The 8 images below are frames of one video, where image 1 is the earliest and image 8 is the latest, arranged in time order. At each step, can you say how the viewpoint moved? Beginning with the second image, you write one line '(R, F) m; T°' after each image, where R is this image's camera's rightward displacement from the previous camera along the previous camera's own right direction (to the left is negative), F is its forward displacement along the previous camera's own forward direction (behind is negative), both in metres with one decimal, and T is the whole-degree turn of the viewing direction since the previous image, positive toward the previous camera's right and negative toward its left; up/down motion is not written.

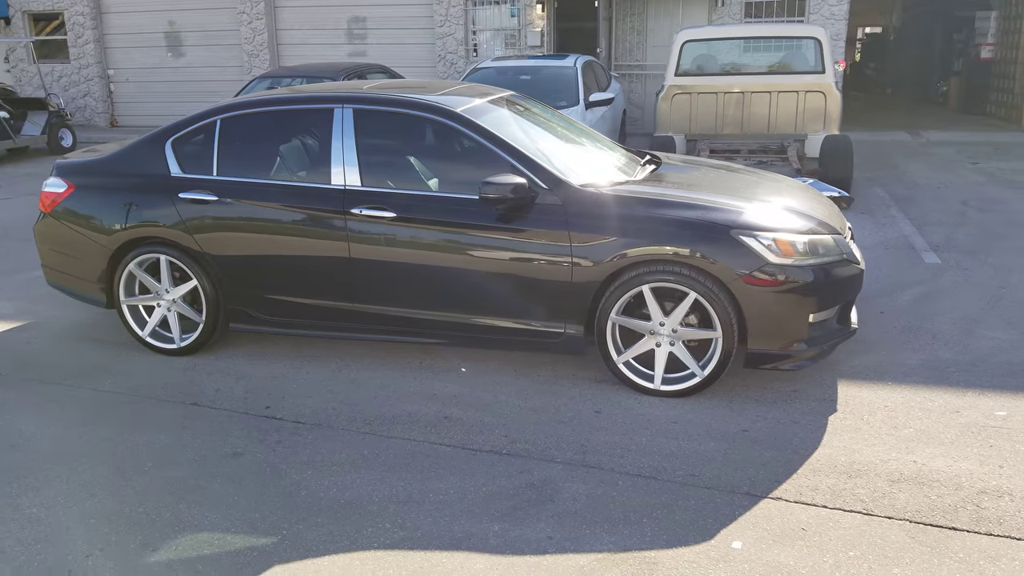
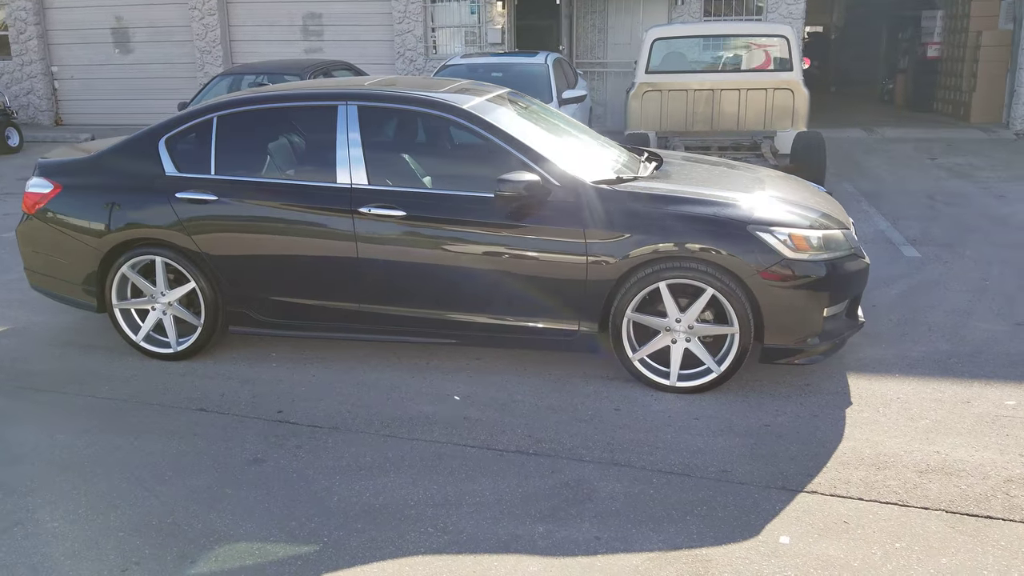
(-0.4, +0.1) m; +3°
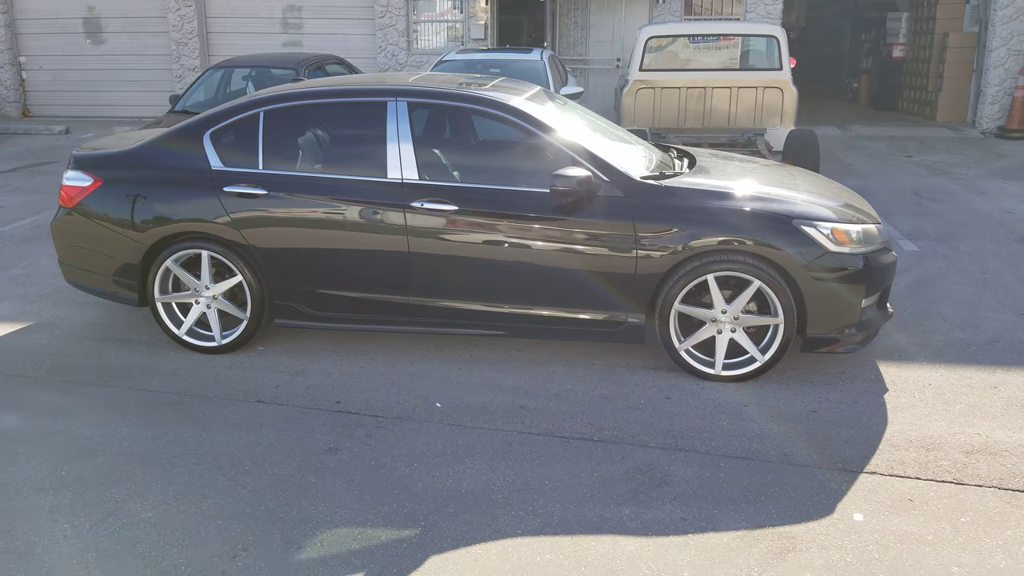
(-0.5, -0.1) m; +3°
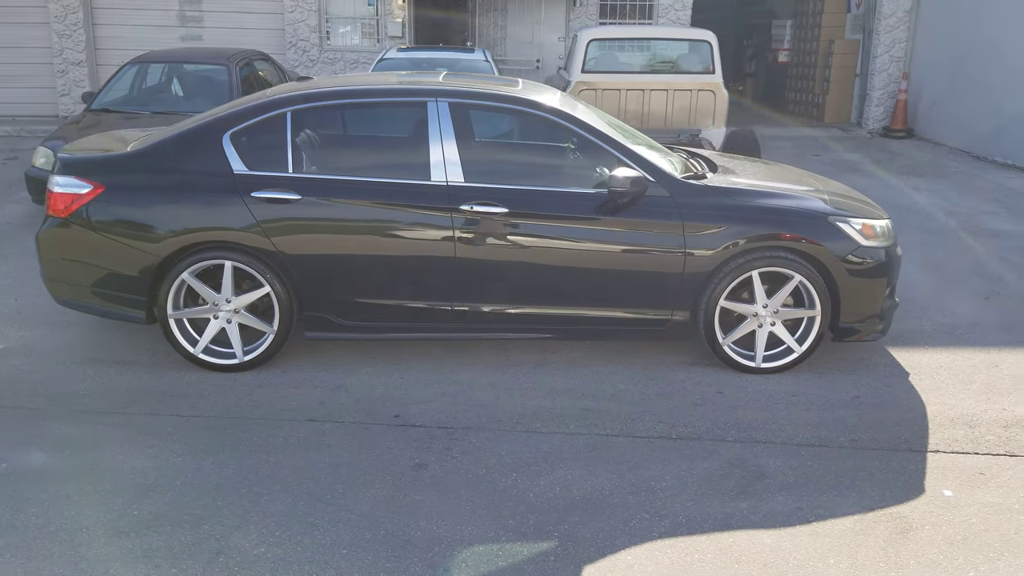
(-1.0, +0.1) m; +9°
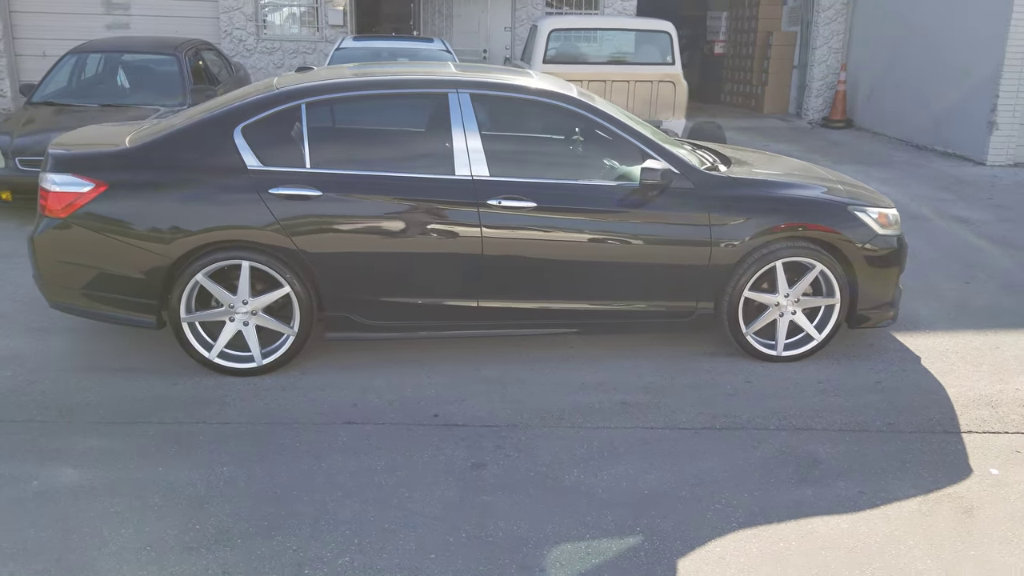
(-0.6, +0.1) m; +5°
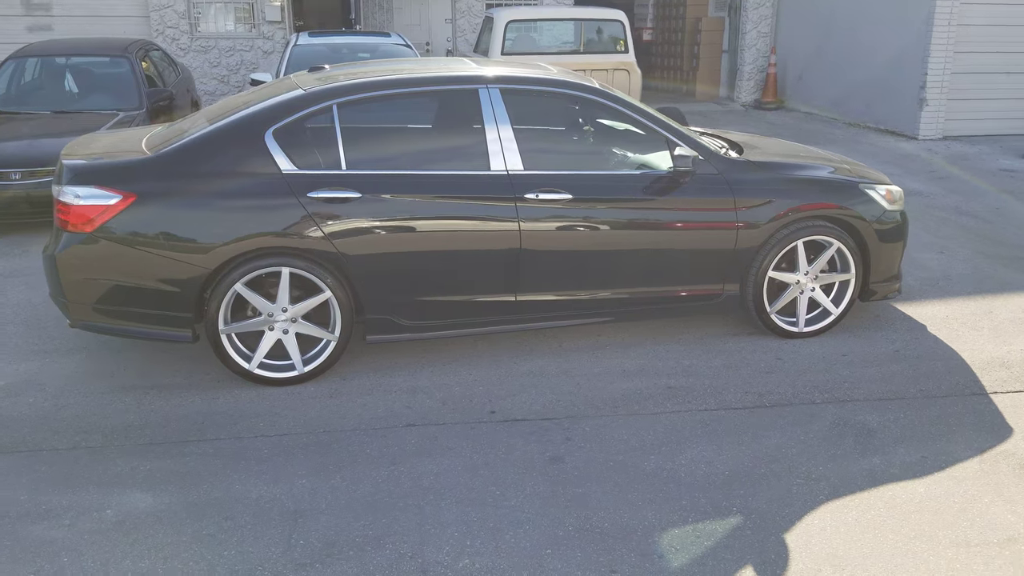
(-0.6, 0.0) m; +5°
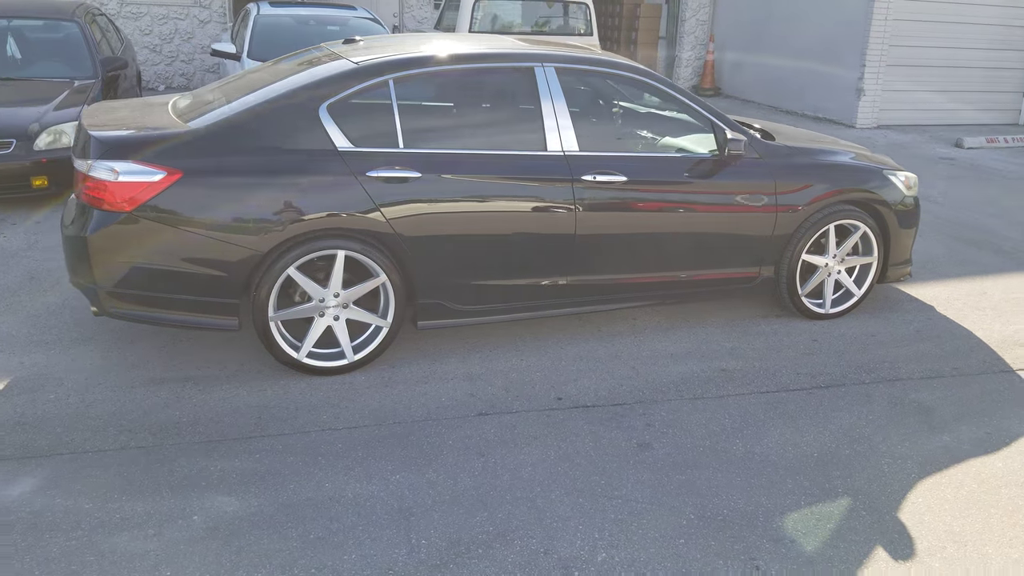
(-0.8, +0.1) m; +6°
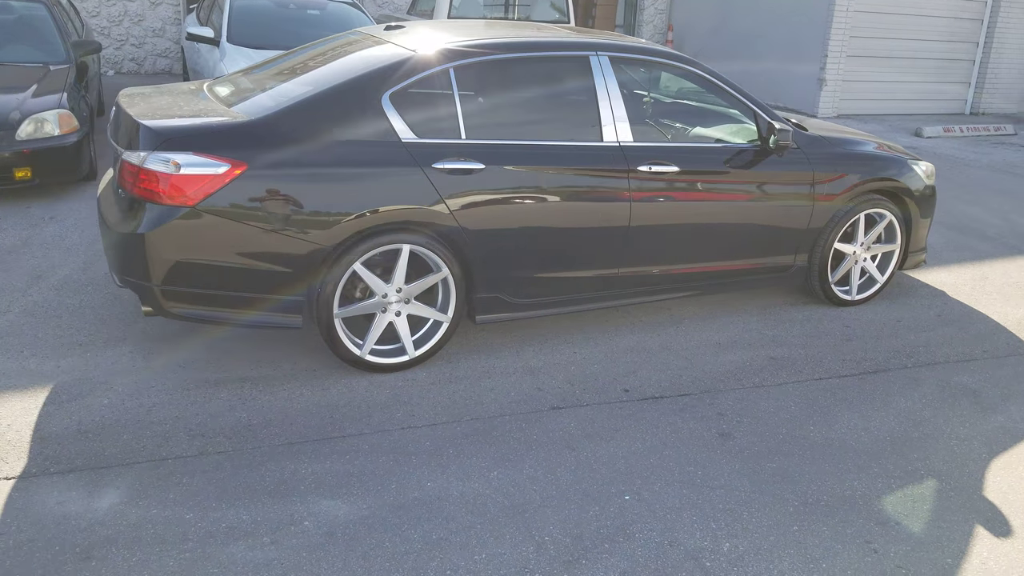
(-0.7, +0.1) m; +4°
